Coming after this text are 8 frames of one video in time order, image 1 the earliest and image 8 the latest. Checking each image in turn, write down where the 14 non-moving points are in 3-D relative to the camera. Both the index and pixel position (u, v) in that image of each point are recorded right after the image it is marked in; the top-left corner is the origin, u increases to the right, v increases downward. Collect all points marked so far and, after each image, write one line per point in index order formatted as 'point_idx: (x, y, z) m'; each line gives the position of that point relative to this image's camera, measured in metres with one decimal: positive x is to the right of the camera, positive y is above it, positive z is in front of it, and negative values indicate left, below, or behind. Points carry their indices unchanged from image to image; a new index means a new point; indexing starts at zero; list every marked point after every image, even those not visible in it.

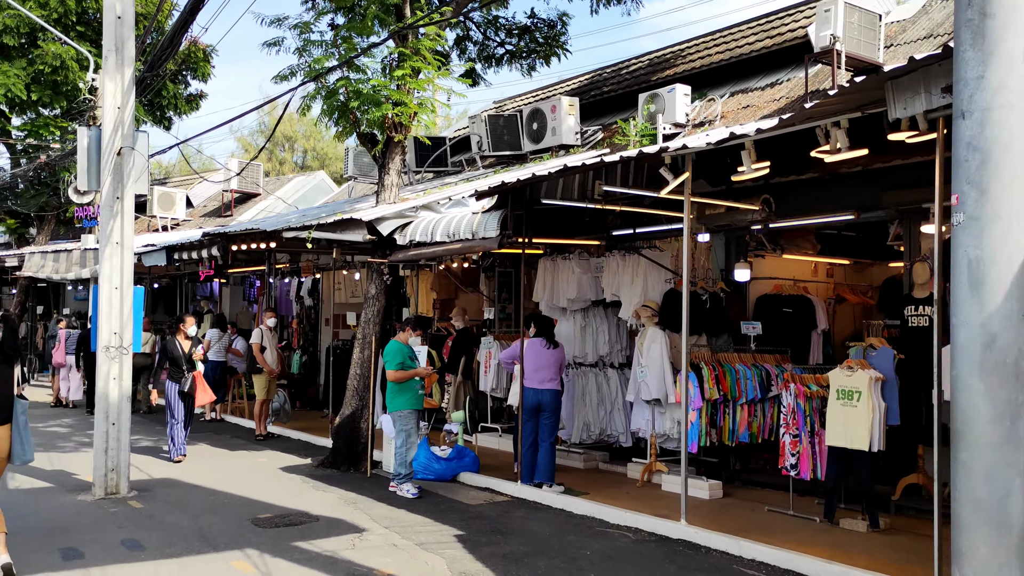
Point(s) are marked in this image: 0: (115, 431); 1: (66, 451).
0: (-3.6, -1.3, +7.9) m
1: (-5.4, -2.0, +10.7) m
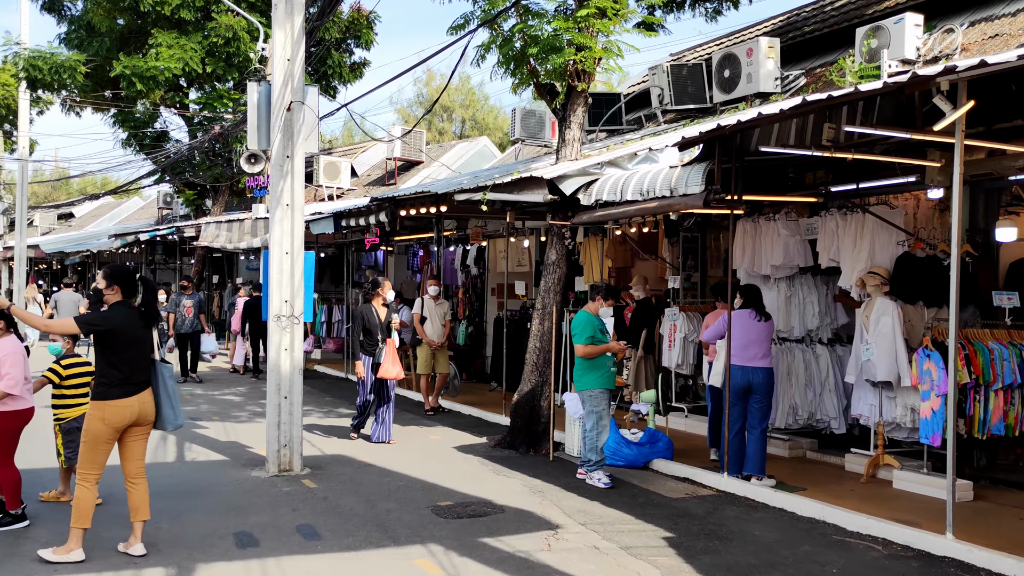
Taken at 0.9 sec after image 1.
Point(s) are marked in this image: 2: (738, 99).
0: (-1.9, -1.0, +7.5) m
1: (-3.3, -1.6, +10.6) m
2: (+2.8, +2.4, +10.9) m
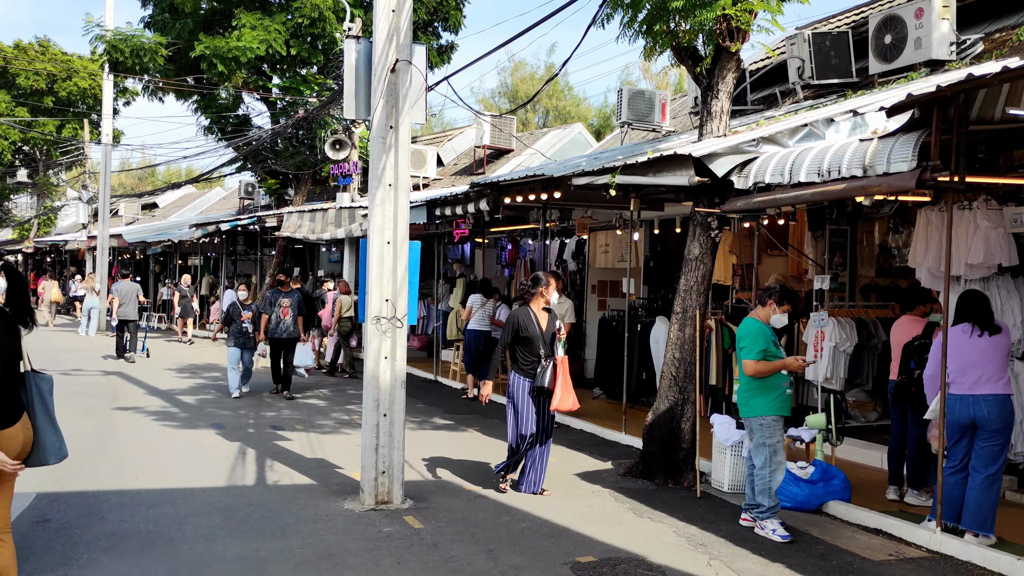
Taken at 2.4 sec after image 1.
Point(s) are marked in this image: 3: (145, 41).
0: (-0.9, -1.0, +6.3) m
1: (-2.0, -1.5, +9.5) m
2: (+4.1, +2.3, +9.3) m
3: (-7.9, +5.3, +19.0) m
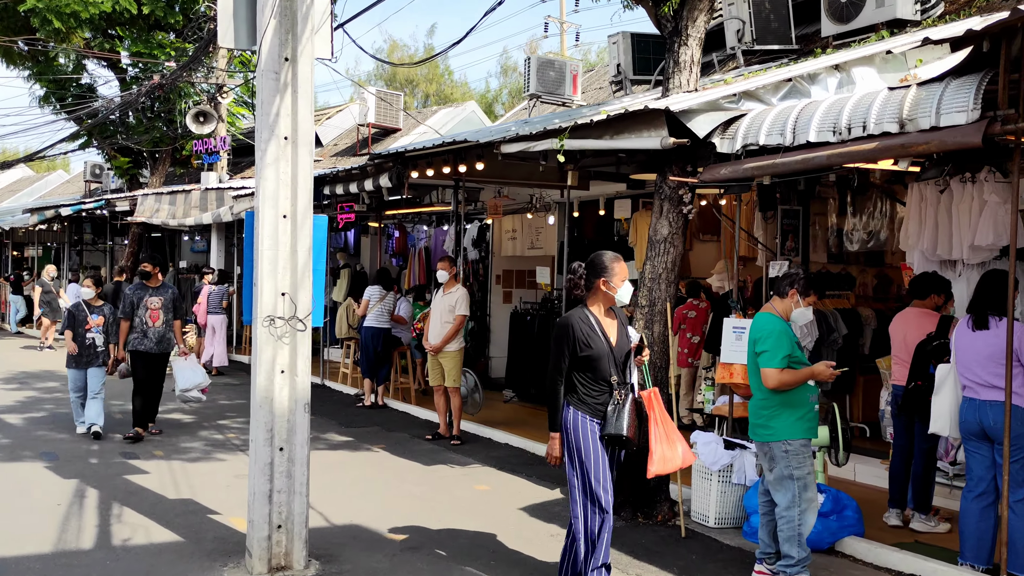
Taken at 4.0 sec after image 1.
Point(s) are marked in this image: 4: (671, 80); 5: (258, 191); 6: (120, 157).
0: (-1.2, -0.9, +4.6) m
1: (-2.8, -1.5, +7.6) m
2: (+3.3, +2.5, +8.4) m
3: (-10.0, +5.4, +16.1) m
4: (+1.1, +1.5, +6.2) m
5: (-1.3, +0.5, +4.5) m
6: (-8.4, +2.8, +18.8) m
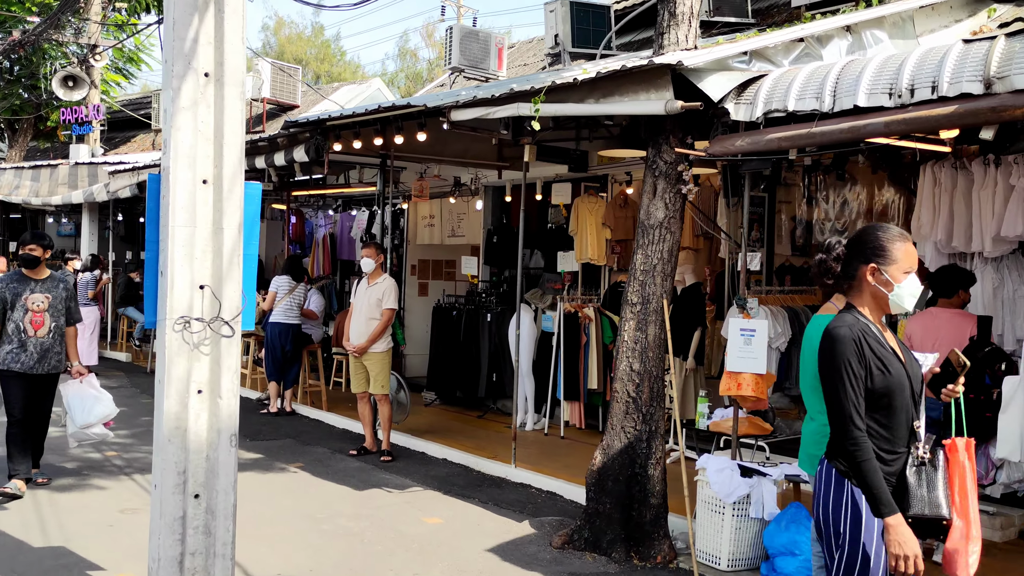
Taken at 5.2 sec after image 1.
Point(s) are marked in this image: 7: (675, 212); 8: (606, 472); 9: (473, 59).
0: (-1.2, -0.9, +3.4) m
1: (-3.2, -1.4, +6.2) m
2: (+2.8, +2.5, +7.7) m
3: (-11.4, +5.7, +13.6) m
4: (+0.9, +1.5, +5.2) m
5: (-1.3, +0.5, +3.3) m
6: (-10.1, +3.0, +16.5) m
7: (+0.9, +0.4, +5.0) m
8: (+0.5, -1.0, +4.8) m
9: (-0.5, +3.1, +11.9) m
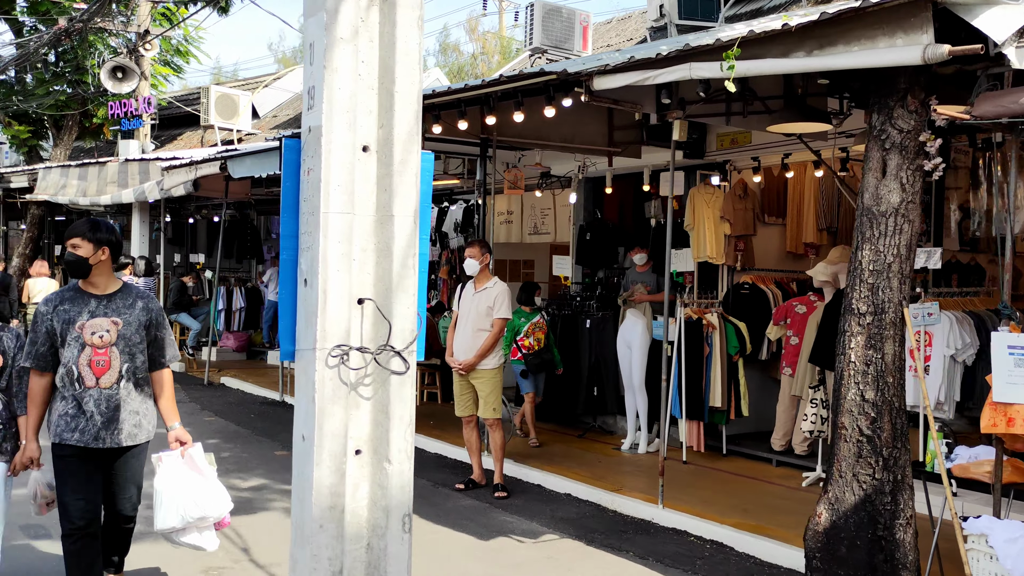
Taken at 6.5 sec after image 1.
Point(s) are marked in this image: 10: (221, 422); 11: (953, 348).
0: (-0.4, -0.9, +2.3) m
1: (-2.2, -1.4, +5.2) m
2: (+3.7, +2.5, +6.5) m
3: (-10.3, +5.5, +12.9) m
4: (+1.8, +1.5, +4.1) m
5: (-0.5, +0.5, +2.2) m
6: (-8.9, +2.9, +15.8) m
7: (+1.8, +0.4, +3.9) m
8: (+1.4, -1.1, +3.7) m
9: (+0.6, +3.1, +10.8) m
10: (-2.9, -1.3, +8.7) m
11: (+3.0, -0.4, +6.0) m
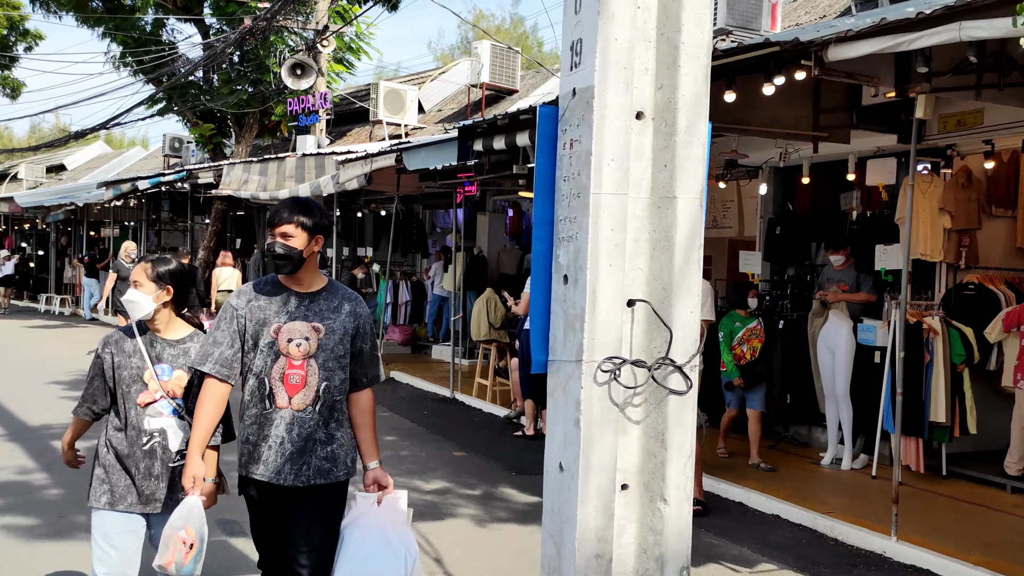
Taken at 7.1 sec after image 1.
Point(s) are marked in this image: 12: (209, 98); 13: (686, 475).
0: (+0.3, -0.9, +1.9) m
1: (-1.1, -1.4, +5.0) m
2: (+5.1, +2.5, +5.2) m
3: (-7.7, +5.7, +13.9) m
4: (+2.7, +1.5, +3.3) m
5: (+0.2, +0.5, +1.8) m
6: (-5.8, +3.1, +16.5) m
7: (+2.7, +0.4, +3.1) m
8: (+2.2, -1.1, +2.9) m
9: (+2.6, +3.1, +10.0) m
10: (-1.1, -1.3, +8.6) m
11: (+4.3, -0.4, +4.9) m
12: (-5.3, +3.3, +15.2) m
13: (+0.4, -0.4, +2.0) m
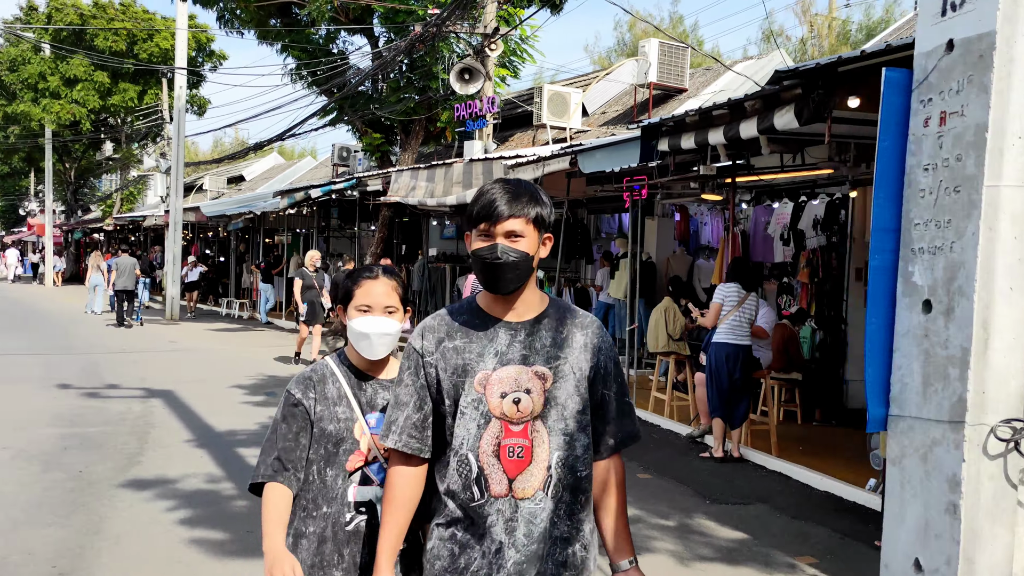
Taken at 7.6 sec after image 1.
0: (+0.8, -1.0, +1.3) m
1: (0.0, -1.5, +4.6) m
2: (+6.1, +2.4, +3.8) m
3: (-5.0, +5.6, +14.5) m
4: (+3.5, +1.4, +2.3) m
5: (+0.7, +0.5, +1.3) m
6: (-2.7, +3.0, +16.8) m
7: (+3.4, +0.3, +2.1) m
8: (+2.9, -1.1, +2.0) m
9: (+4.5, +3.0, +9.0) m
10: (+0.5, -1.3, +8.1) m
11: (+5.3, -0.5, +3.6) m
12: (-2.4, +3.2, +15.4) m
13: (+0.9, -0.5, +1.4) m
